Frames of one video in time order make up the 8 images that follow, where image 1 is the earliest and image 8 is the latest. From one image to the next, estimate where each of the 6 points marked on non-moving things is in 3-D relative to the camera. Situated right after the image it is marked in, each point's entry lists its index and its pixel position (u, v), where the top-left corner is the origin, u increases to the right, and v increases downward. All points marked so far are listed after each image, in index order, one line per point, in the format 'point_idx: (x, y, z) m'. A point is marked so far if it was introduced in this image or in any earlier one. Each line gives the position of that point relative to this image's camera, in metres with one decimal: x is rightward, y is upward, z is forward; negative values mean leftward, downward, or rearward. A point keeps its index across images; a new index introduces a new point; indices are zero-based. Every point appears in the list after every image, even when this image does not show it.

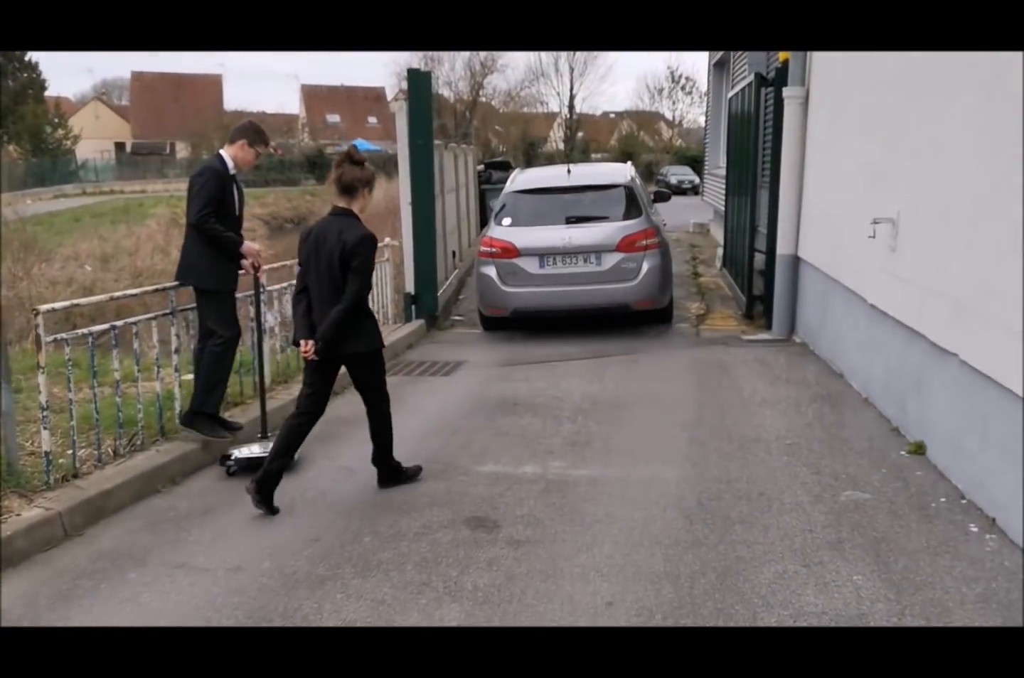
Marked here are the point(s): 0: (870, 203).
0: (+2.2, +0.8, +5.4) m
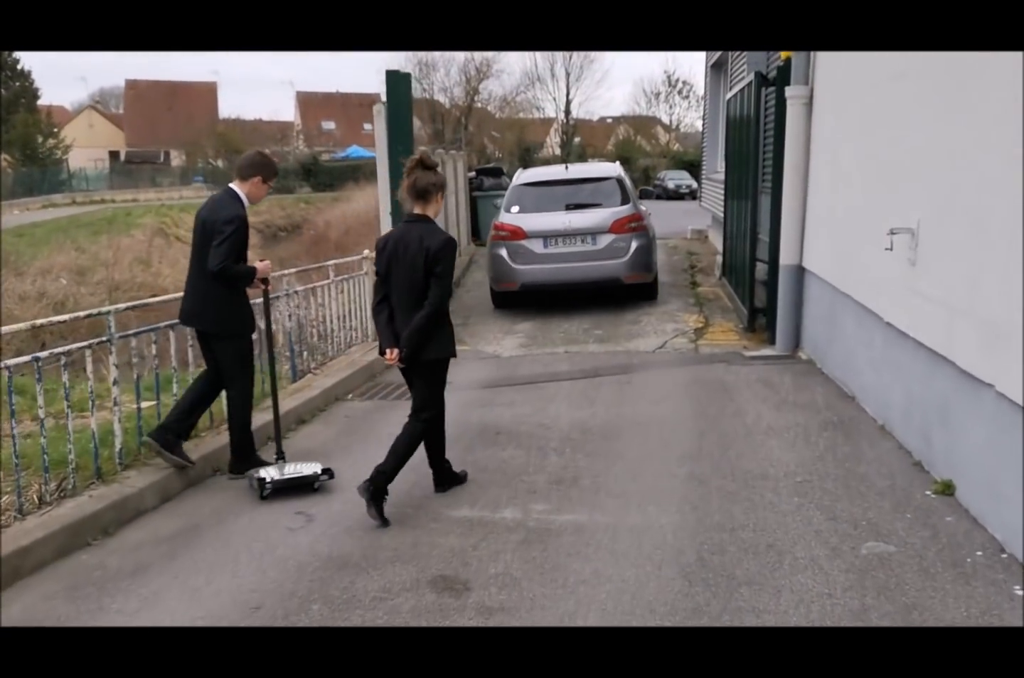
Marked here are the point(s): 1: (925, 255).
0: (+2.1, +0.7, +4.9) m
1: (+2.0, +0.4, +4.3) m
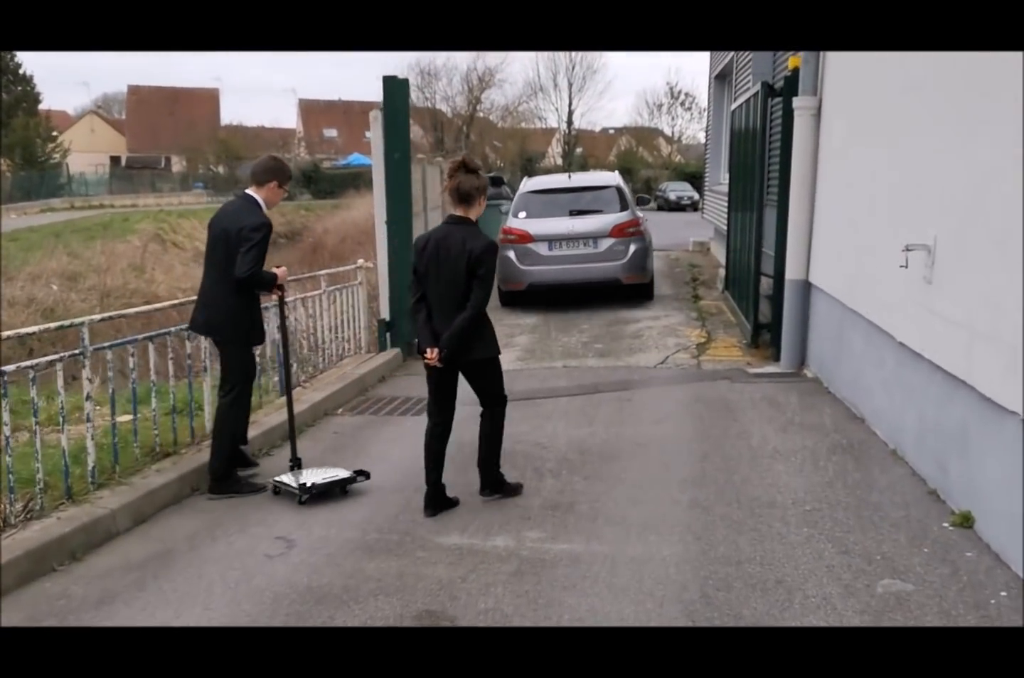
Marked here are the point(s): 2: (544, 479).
0: (+2.1, +0.6, +4.7) m
1: (+2.0, +0.3, +4.1) m
2: (+0.2, -0.8, +4.9) m
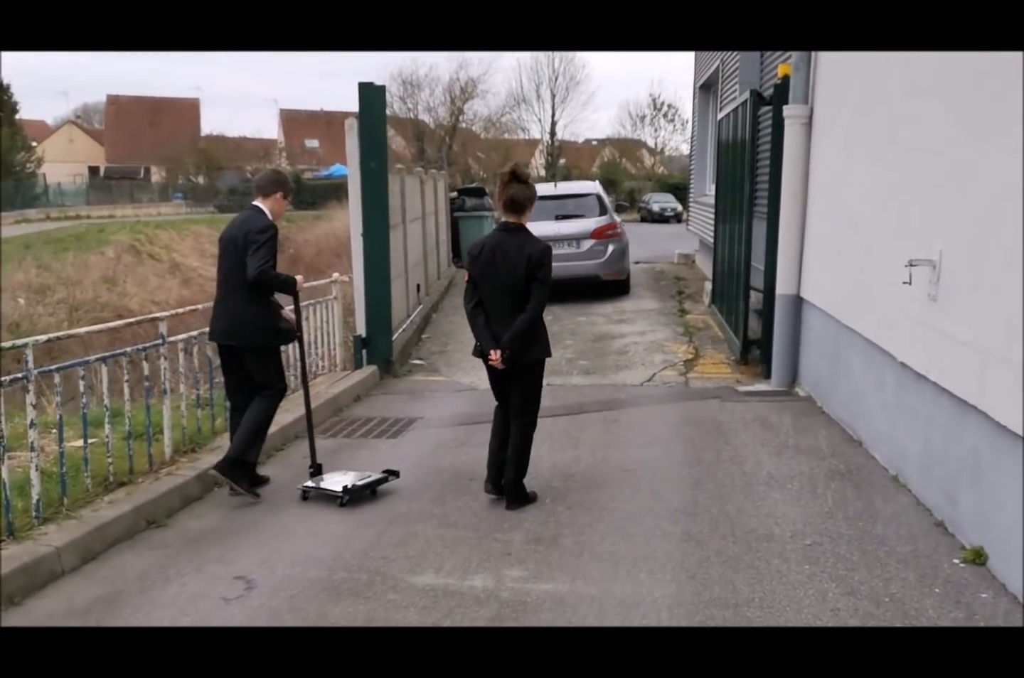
0: (+2.0, +0.5, +4.4) m
1: (+1.9, +0.2, +3.8) m
2: (+0.1, -0.9, +4.6) m
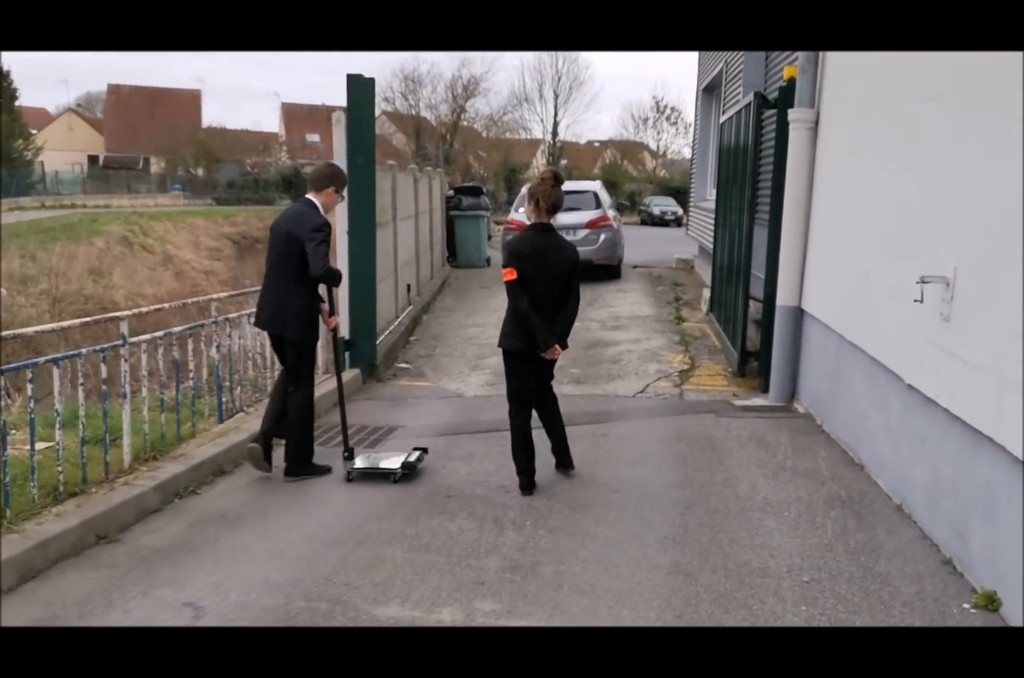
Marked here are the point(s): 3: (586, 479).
0: (+1.9, +0.4, +4.1) m
1: (+1.8, +0.1, +3.5) m
2: (0.0, -0.9, +4.3) m
3: (+0.4, -0.8, +5.0) m
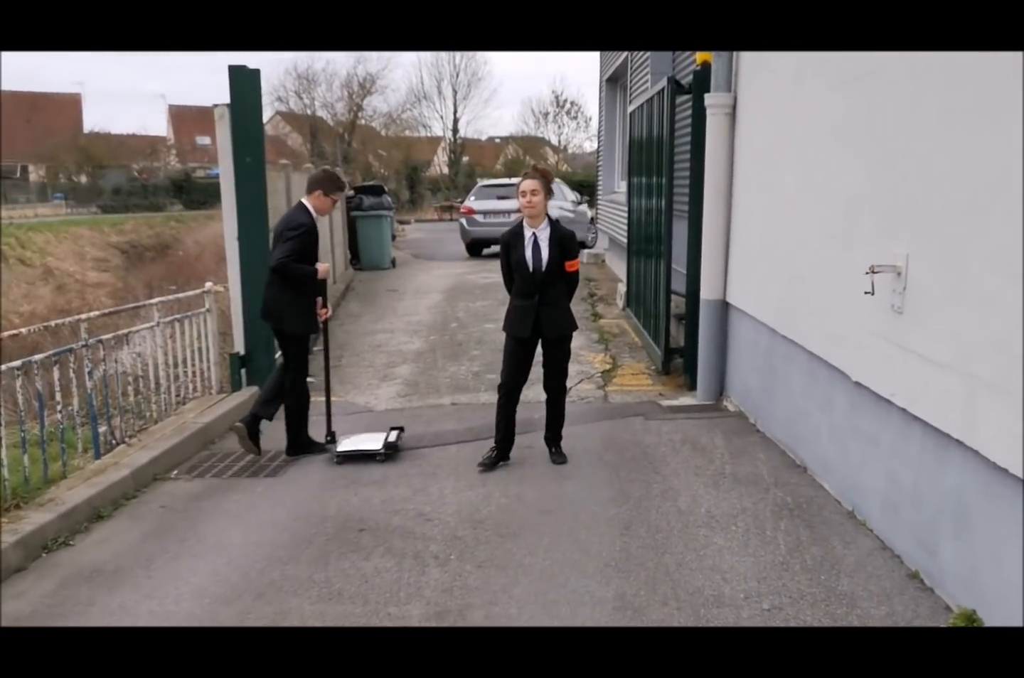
0: (+1.5, +0.4, +3.8) m
1: (+1.5, +0.1, +3.2) m
2: (-0.4, -1.0, +3.8) m
3: (0.0, -0.8, +4.6) m
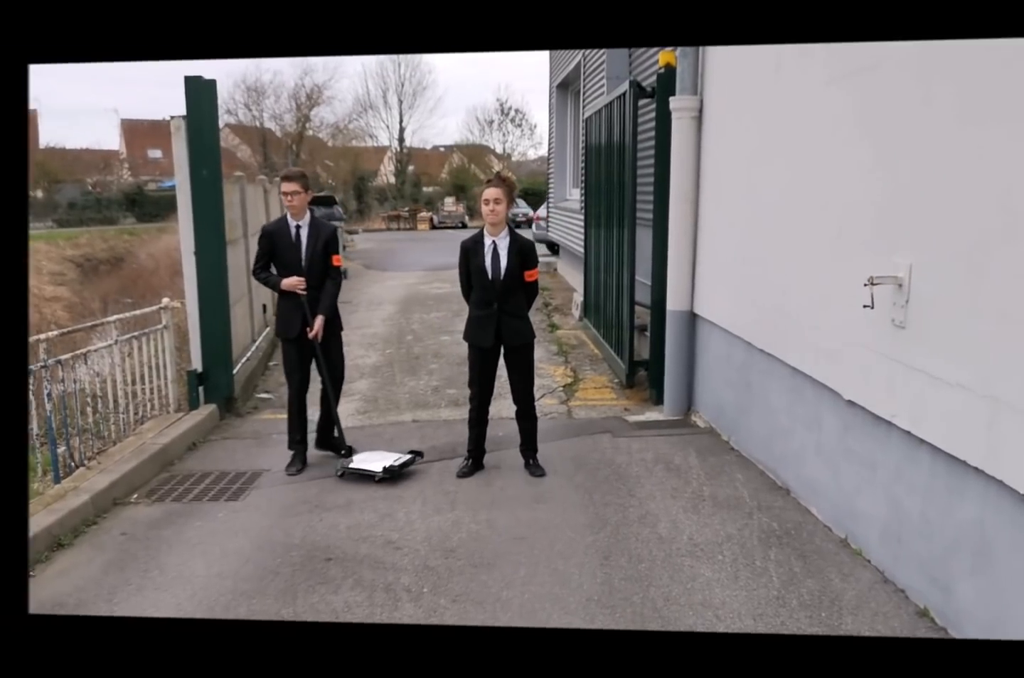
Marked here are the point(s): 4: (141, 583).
0: (+1.4, +0.4, +3.6) m
1: (+1.4, +0.1, +3.0) m
2: (-0.5, -1.1, +3.4) m
3: (-0.1, -0.9, +4.2) m
4: (-1.7, -1.1, +3.7) m
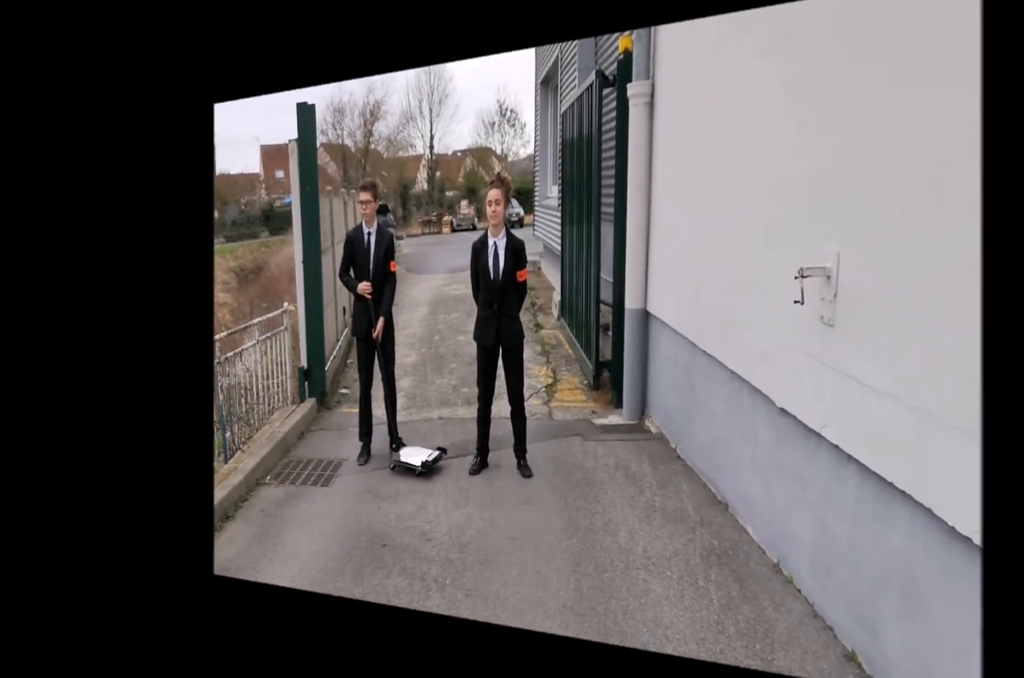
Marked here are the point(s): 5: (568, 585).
0: (+1.1, +0.4, +3.3) m
1: (+1.1, +0.1, +2.8) m
2: (-0.8, -1.1, +3.2) m
3: (-0.4, -0.9, +4.0) m
4: (-2.0, -1.1, +3.5) m
5: (0.0, -1.0, +3.3) m
